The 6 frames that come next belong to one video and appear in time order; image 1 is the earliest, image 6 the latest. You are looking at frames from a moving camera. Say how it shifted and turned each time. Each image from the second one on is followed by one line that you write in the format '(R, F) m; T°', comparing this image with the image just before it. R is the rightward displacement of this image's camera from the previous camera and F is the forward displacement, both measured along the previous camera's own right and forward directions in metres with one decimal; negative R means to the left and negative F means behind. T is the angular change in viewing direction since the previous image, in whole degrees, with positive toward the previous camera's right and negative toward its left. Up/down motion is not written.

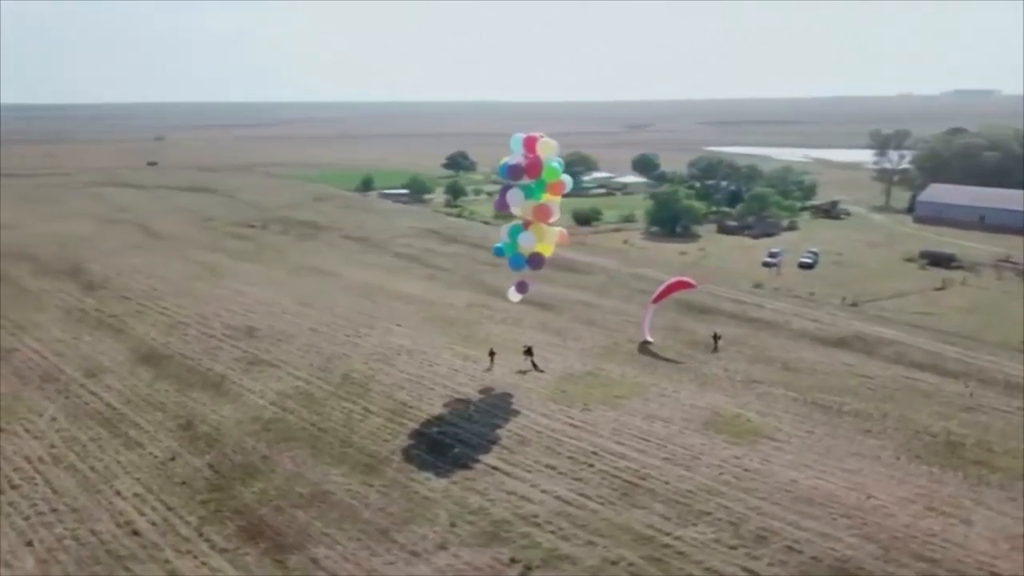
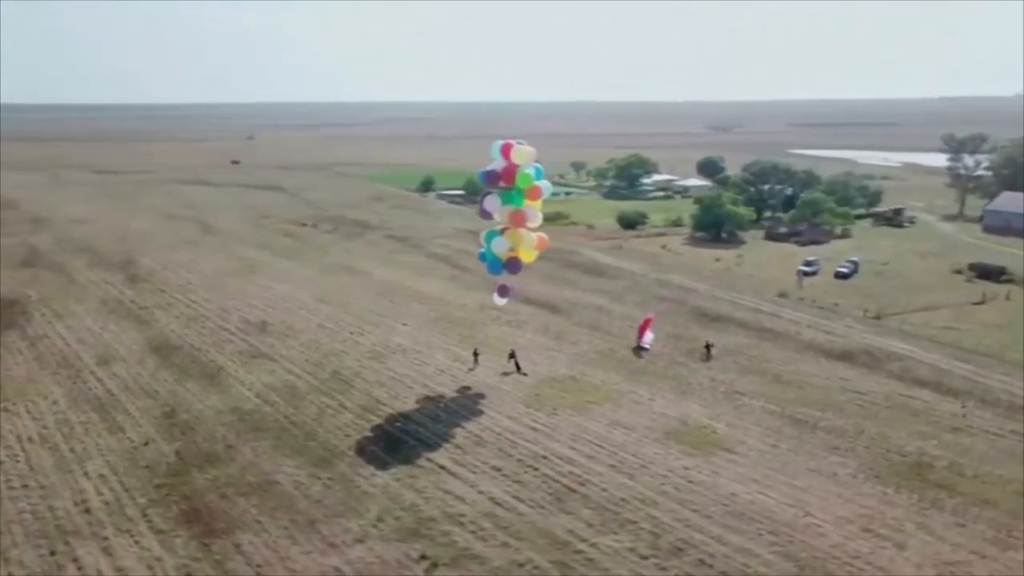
(+2.6, -0.2) m; -6°
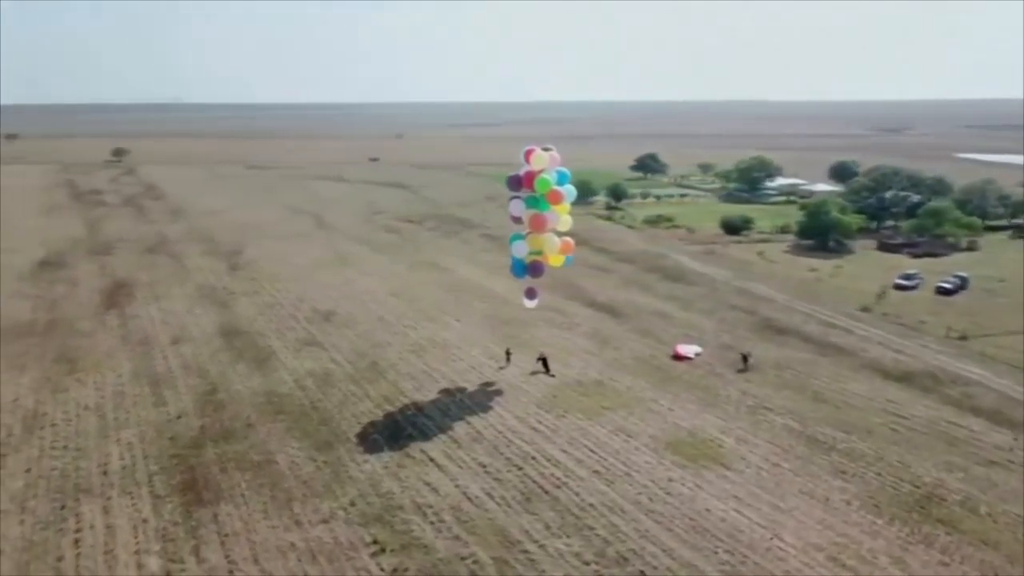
(+3.0, -0.1) m; -10°
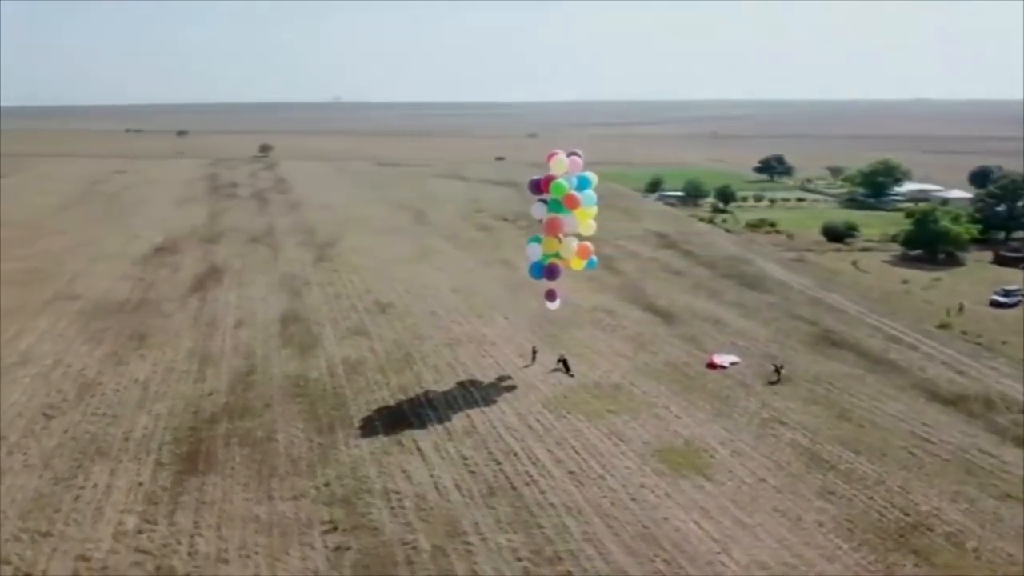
(+3.1, 0.0) m; -10°
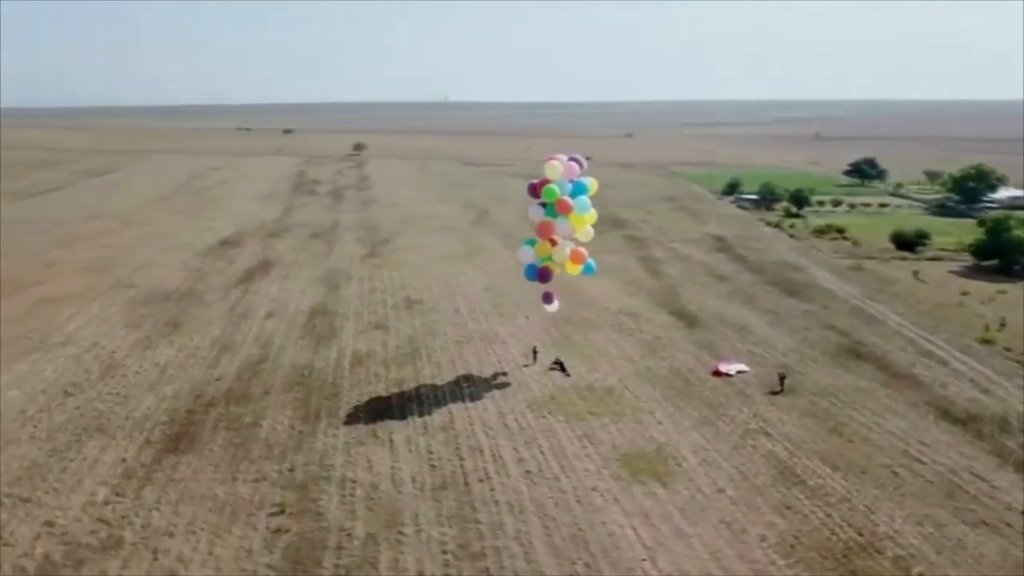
(+2.7, -0.1) m; -7°
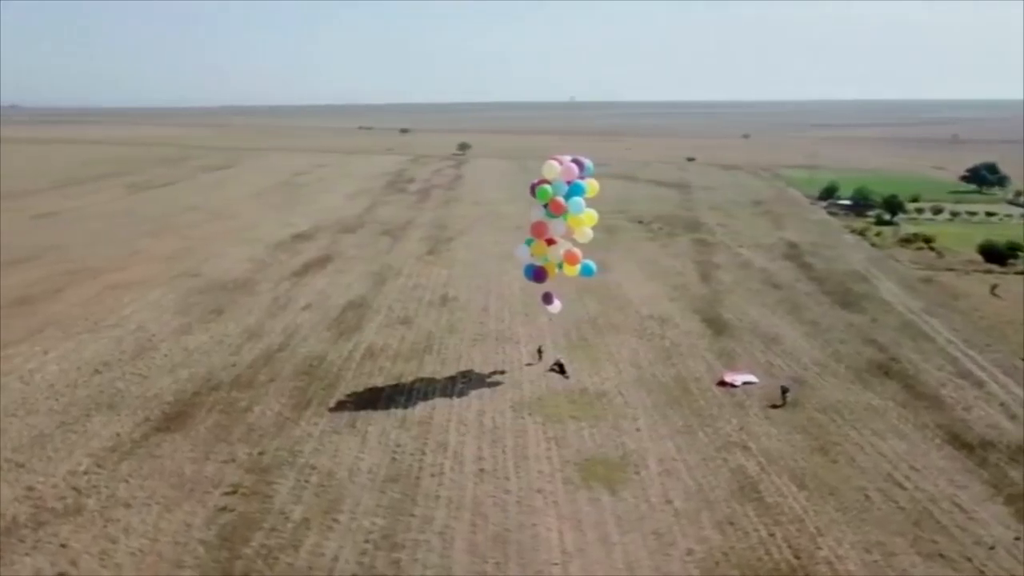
(+3.2, +0.1) m; -8°
